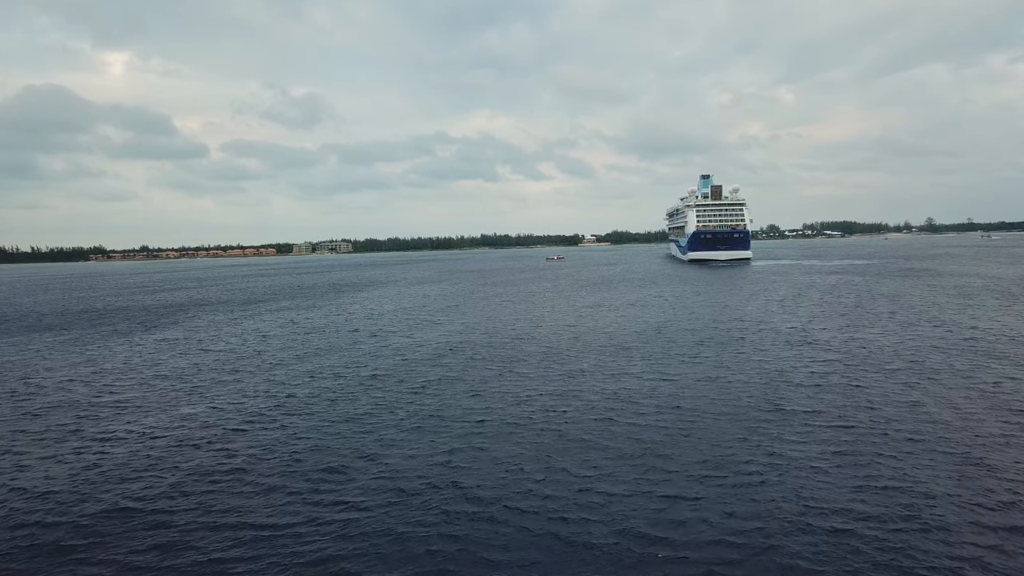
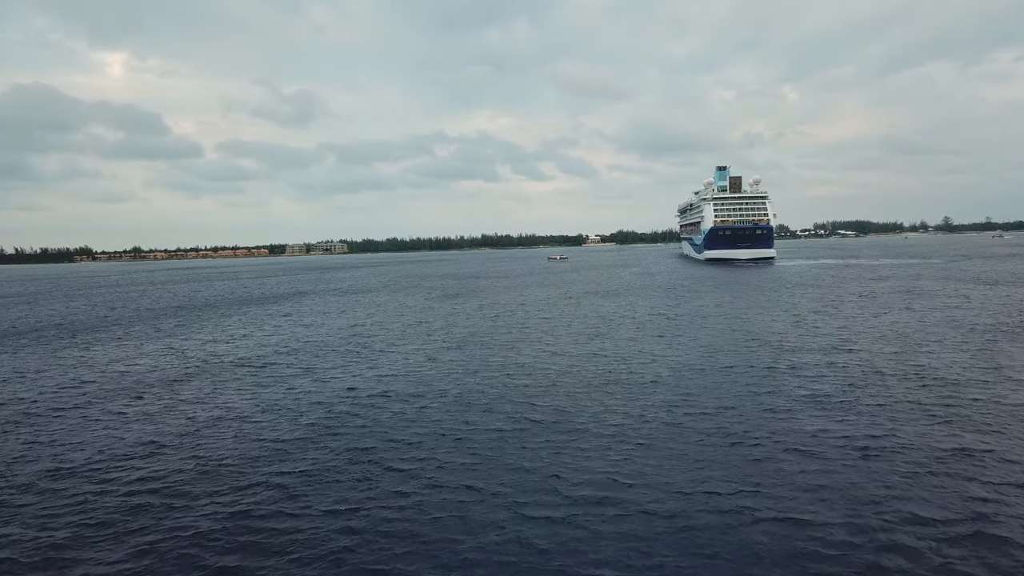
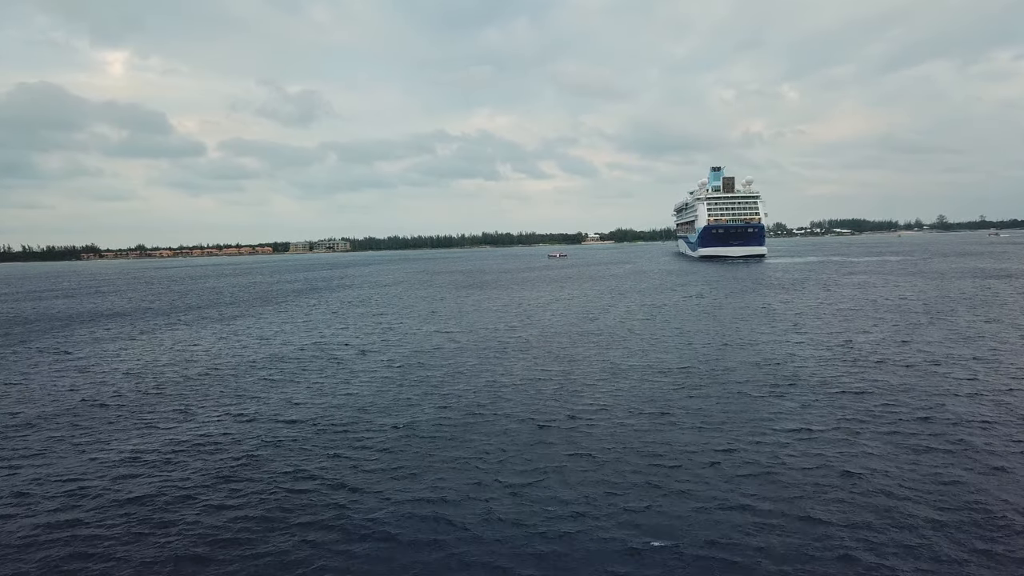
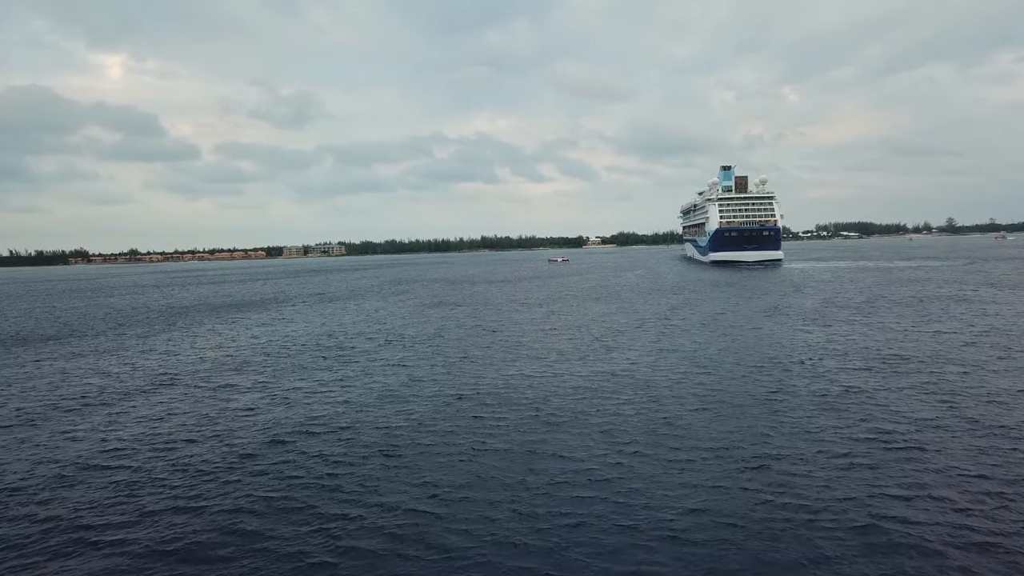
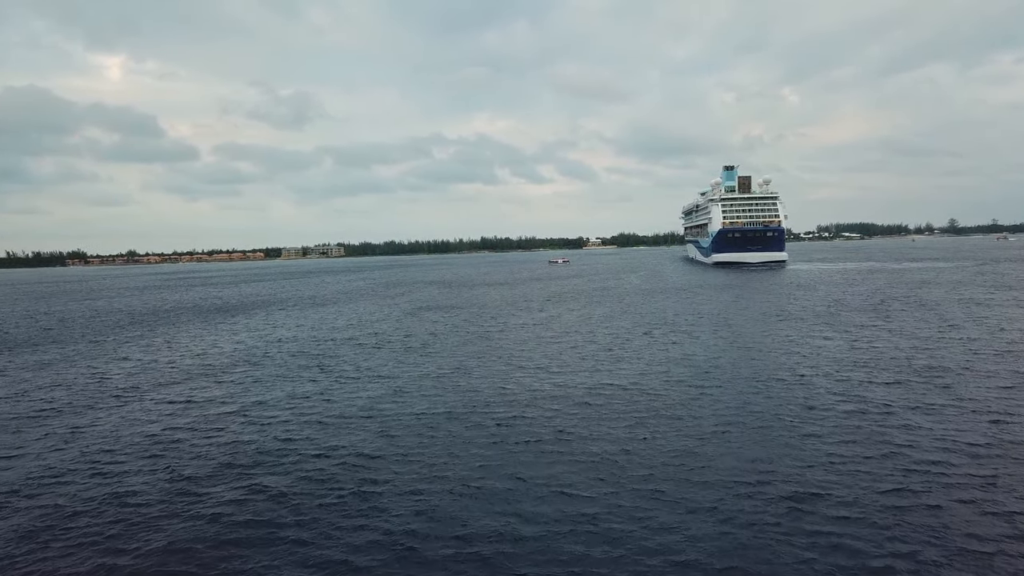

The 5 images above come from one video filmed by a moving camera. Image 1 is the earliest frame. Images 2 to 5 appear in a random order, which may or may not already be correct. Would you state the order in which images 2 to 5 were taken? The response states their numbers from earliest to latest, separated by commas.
3, 2, 4, 5
